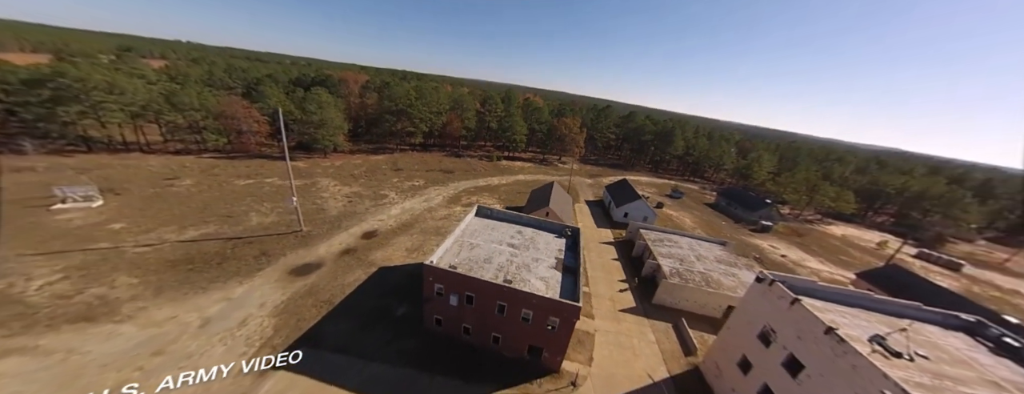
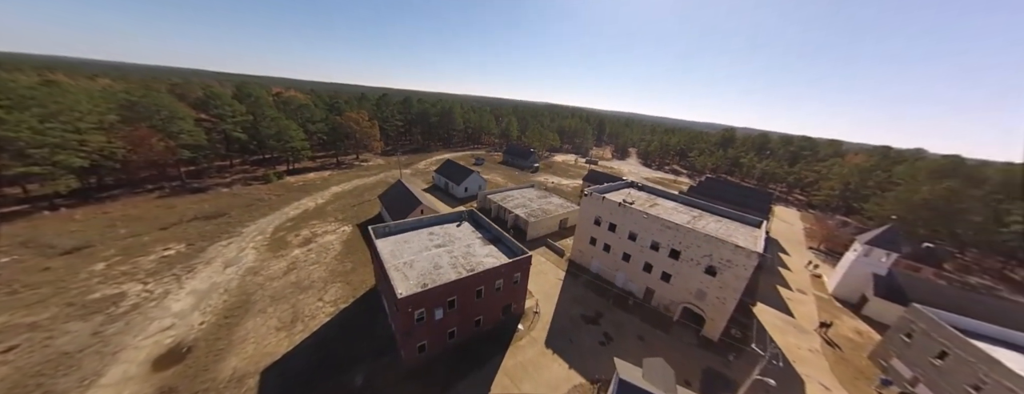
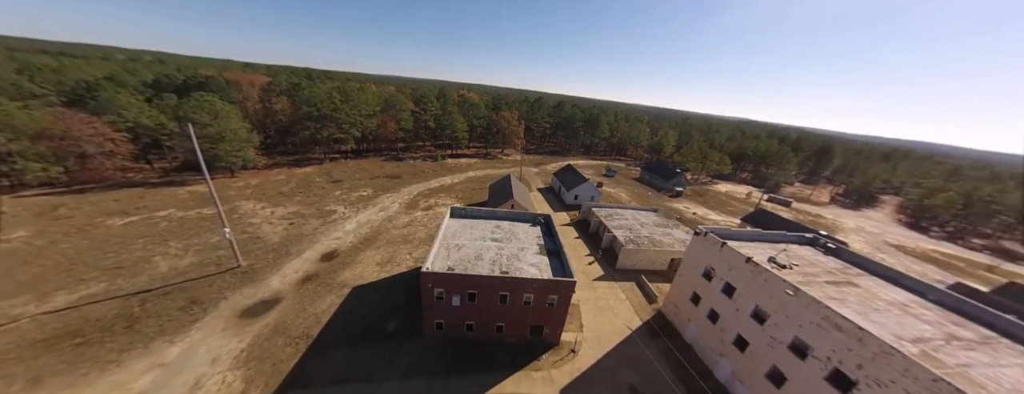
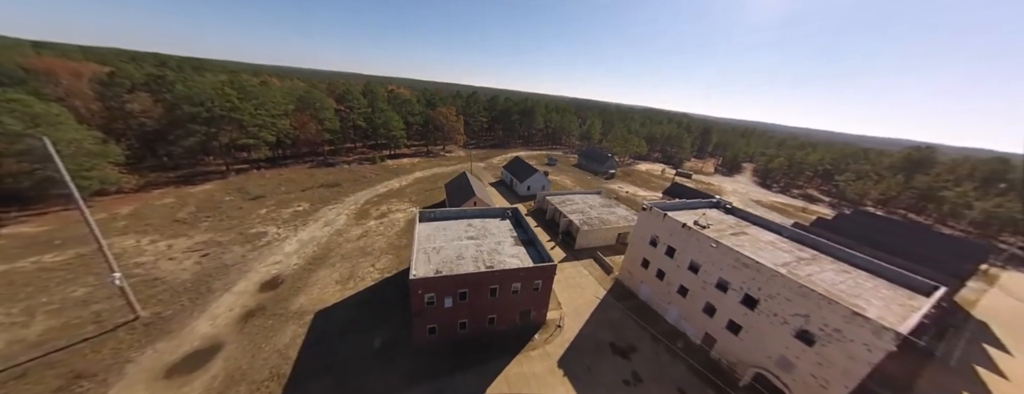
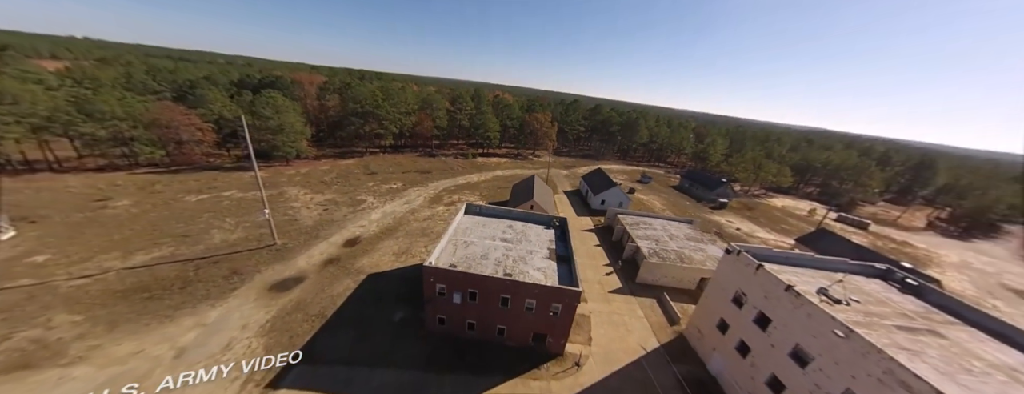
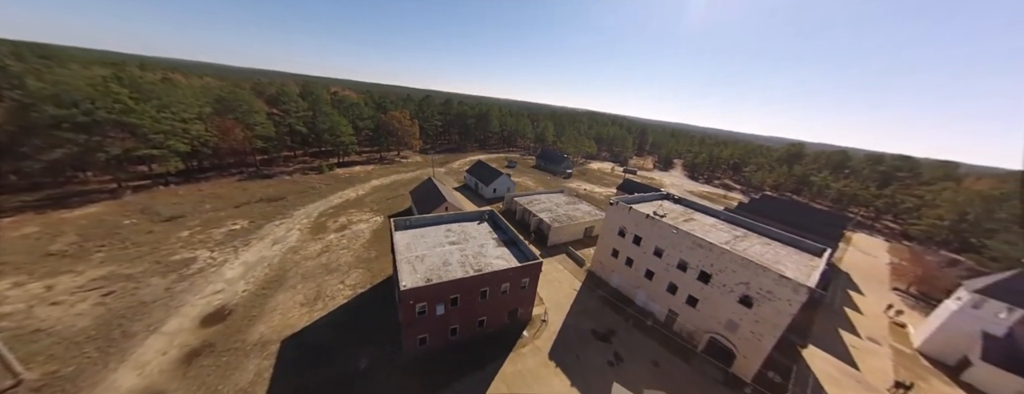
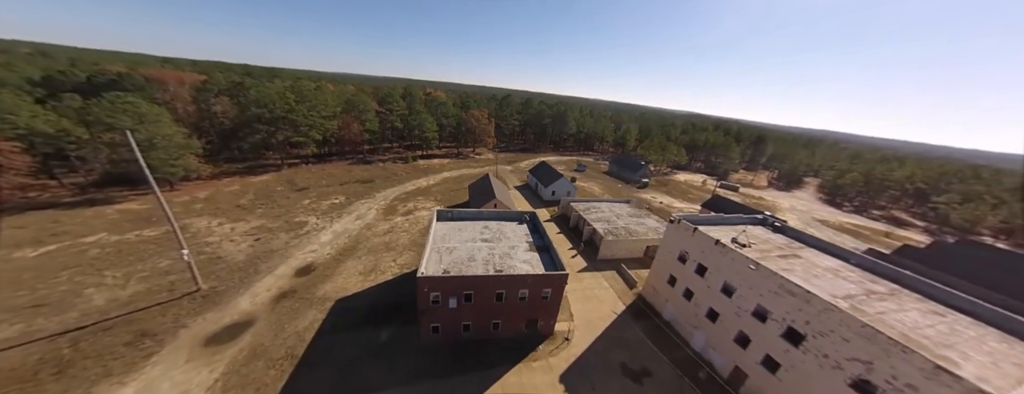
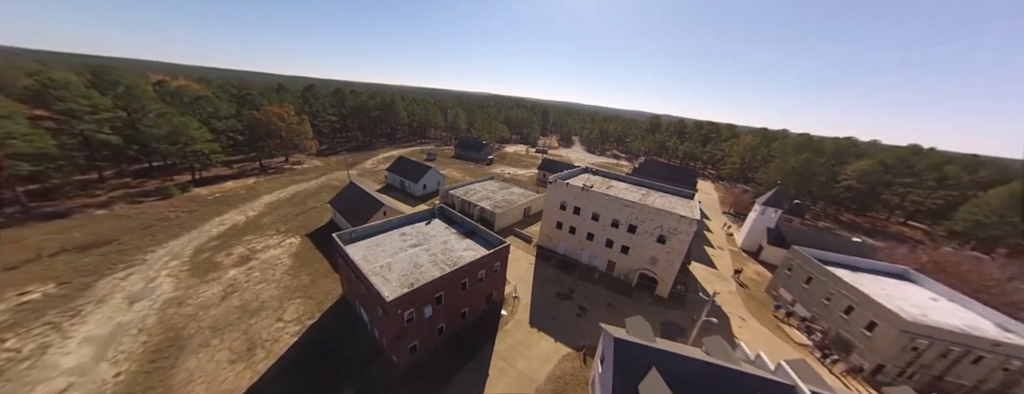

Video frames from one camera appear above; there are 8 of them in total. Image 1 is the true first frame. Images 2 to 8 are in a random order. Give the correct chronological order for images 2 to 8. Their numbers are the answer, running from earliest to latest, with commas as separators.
5, 3, 7, 4, 6, 2, 8
